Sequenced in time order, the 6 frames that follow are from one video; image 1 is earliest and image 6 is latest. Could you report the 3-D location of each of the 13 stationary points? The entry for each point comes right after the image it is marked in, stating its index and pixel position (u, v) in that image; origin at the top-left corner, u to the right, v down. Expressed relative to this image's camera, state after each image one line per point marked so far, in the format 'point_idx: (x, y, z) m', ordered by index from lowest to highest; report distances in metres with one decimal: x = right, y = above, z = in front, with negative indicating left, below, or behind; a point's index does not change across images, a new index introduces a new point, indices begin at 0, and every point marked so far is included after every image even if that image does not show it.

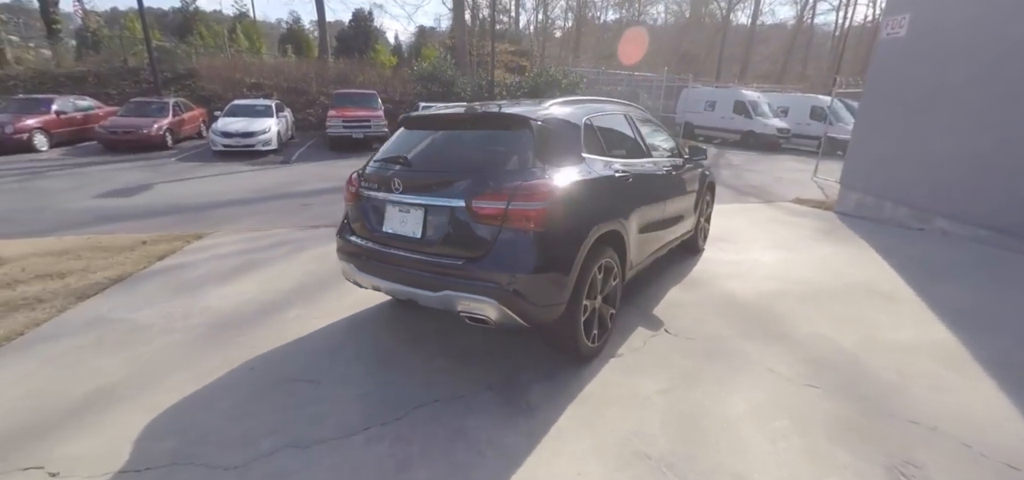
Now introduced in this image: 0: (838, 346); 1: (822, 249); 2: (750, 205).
0: (+2.3, -0.8, +3.5) m
1: (+3.5, -0.1, +5.7) m
2: (+3.8, +0.5, +8.0) m
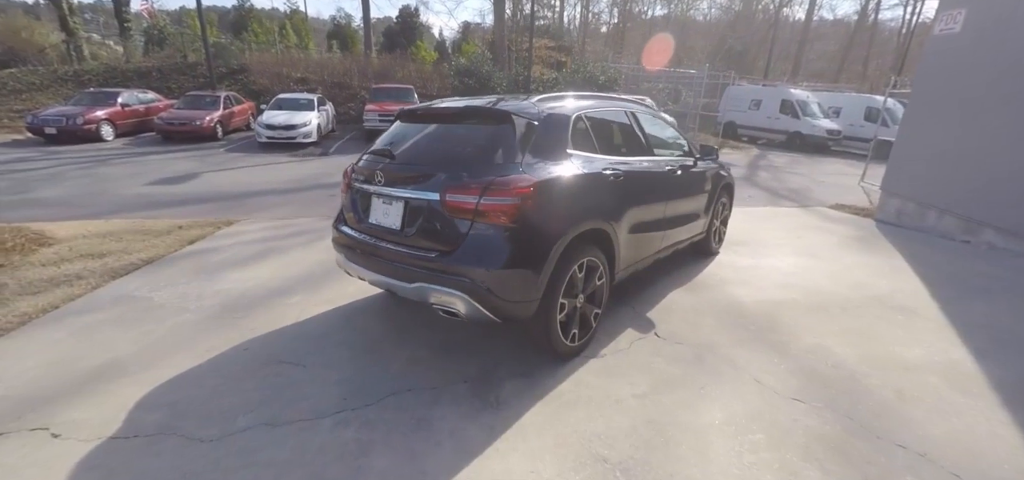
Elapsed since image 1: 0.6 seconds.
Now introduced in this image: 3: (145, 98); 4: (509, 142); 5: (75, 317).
0: (+2.2, -0.8, +3.3) m
1: (+3.6, -0.2, +5.4) m
2: (+4.1, +0.5, +7.6) m
3: (-9.5, +3.6, +12.8) m
4: (0.0, +0.6, +3.0) m
5: (-3.3, -0.6, +3.8) m
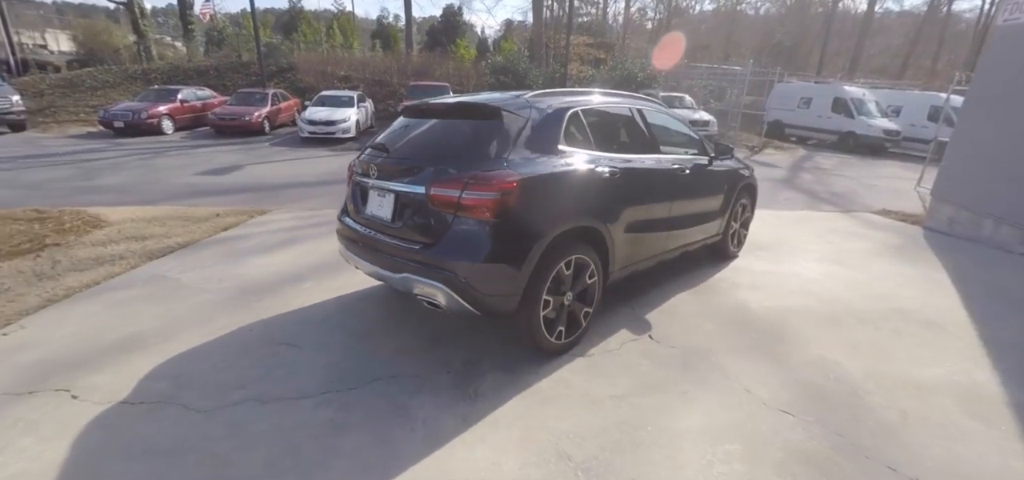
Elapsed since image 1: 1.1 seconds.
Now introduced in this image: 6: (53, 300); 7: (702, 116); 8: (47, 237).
0: (+2.1, -0.8, +3.2) m
1: (+3.7, -0.3, +5.0) m
2: (+4.5, +0.4, +7.3) m
3: (-8.5, +4.0, +13.7) m
4: (-0.1, +0.6, +3.1) m
5: (-3.3, -0.4, +4.1) m
6: (-3.7, -0.5, +4.0) m
7: (+4.6, +3.1, +12.4) m
8: (-4.7, 0.0, +5.0) m
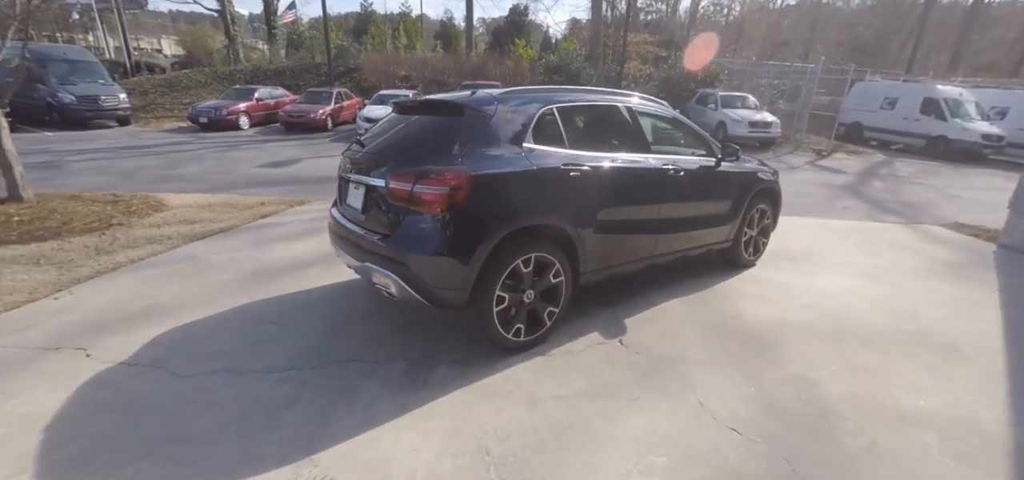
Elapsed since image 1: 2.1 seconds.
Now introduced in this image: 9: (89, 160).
0: (+1.8, -0.9, +2.9) m
1: (+3.6, -0.4, +4.5) m
2: (+4.8, +0.2, +6.6) m
3: (-6.9, +4.3, +14.9) m
4: (-0.3, +0.7, +3.1) m
5: (-3.4, -0.3, +4.7) m
6: (-3.8, -0.3, +4.6) m
7: (+5.8, +2.9, +11.6) m
8: (-4.6, +0.3, +5.8) m
9: (-7.6, +1.4, +8.9) m
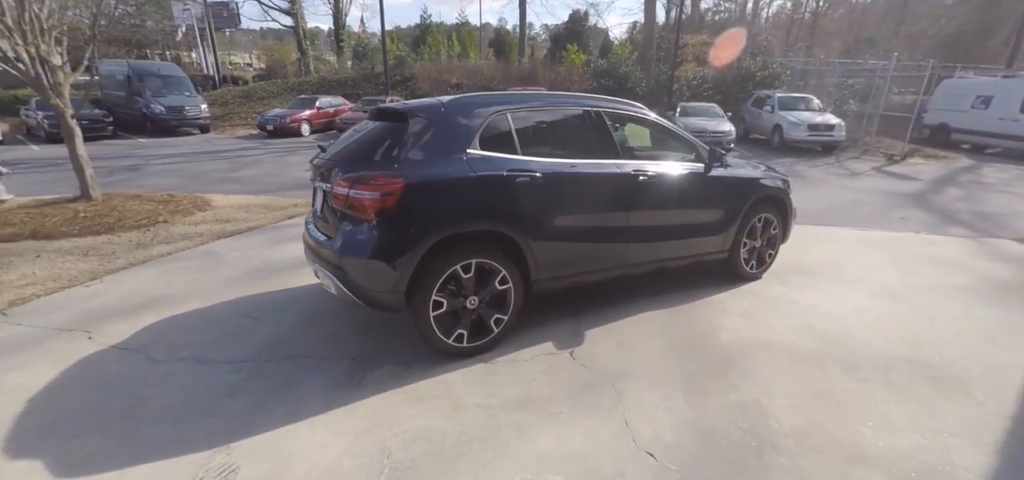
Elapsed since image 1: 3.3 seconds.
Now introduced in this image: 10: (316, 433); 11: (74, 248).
0: (+1.3, -1.0, +2.6) m
1: (+3.4, -0.5, +3.9) m
2: (+4.9, 0.0, +5.8) m
3: (-5.2, +4.3, +15.8) m
4: (-0.7, +0.6, +3.2) m
5: (-3.5, -0.2, +5.2) m
6: (-3.9, -0.2, +5.2) m
7: (+6.7, +2.6, +10.6) m
8: (-4.5, +0.3, +6.5) m
9: (-7.0, +1.5, +10.0) m
10: (-1.1, -1.0, +2.7) m
11: (-4.8, -0.1, +5.5) m
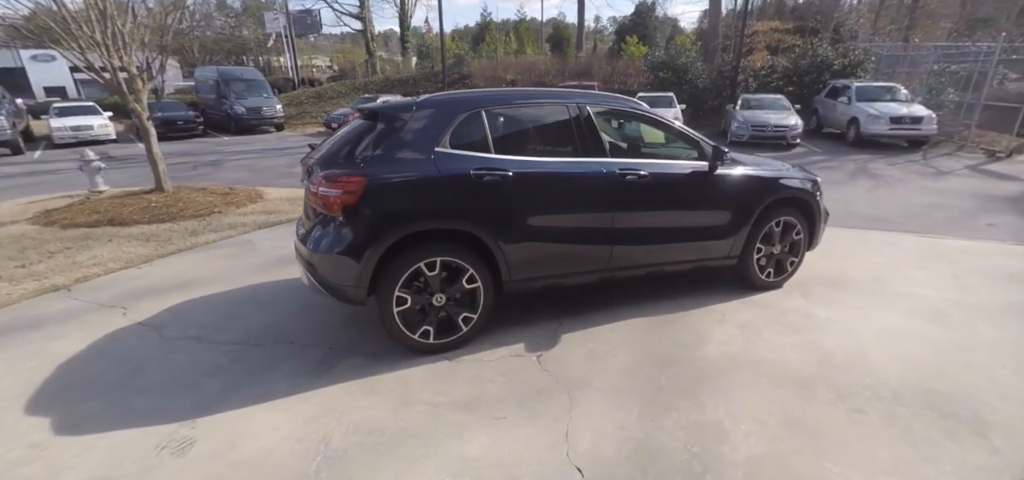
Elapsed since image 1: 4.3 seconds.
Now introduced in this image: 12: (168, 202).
0: (+1.0, -1.0, +2.4) m
1: (+3.3, -0.6, +3.3) m
2: (+5.0, -0.1, +5.0) m
3: (-3.3, +4.6, +16.4) m
4: (-0.9, +0.7, +3.2) m
5: (-3.4, -0.1, +5.7) m
6: (-3.8, -0.1, +5.7) m
7: (+7.7, +2.4, +9.4) m
8: (-4.2, +0.5, +7.1) m
9: (-6.0, +1.7, +10.9) m
10: (-1.4, -1.0, +2.8) m
11: (-4.6, +0.1, +6.2) m
12: (-4.9, +0.5, +7.1) m
